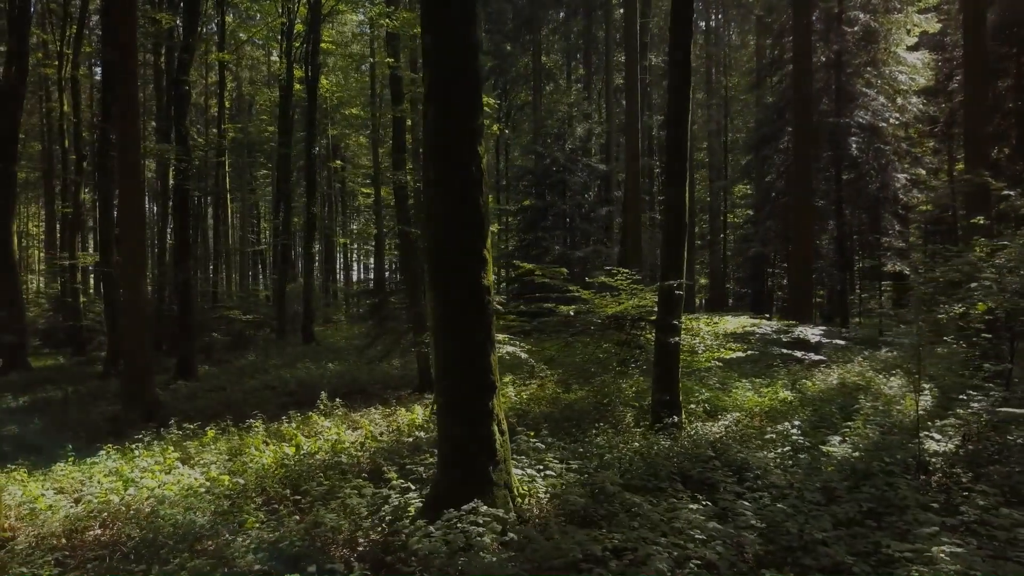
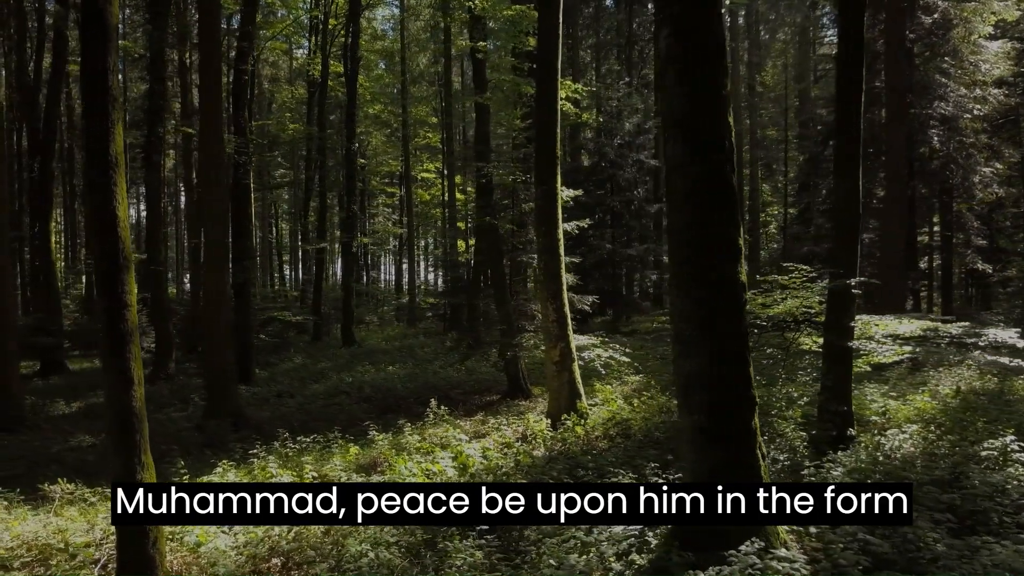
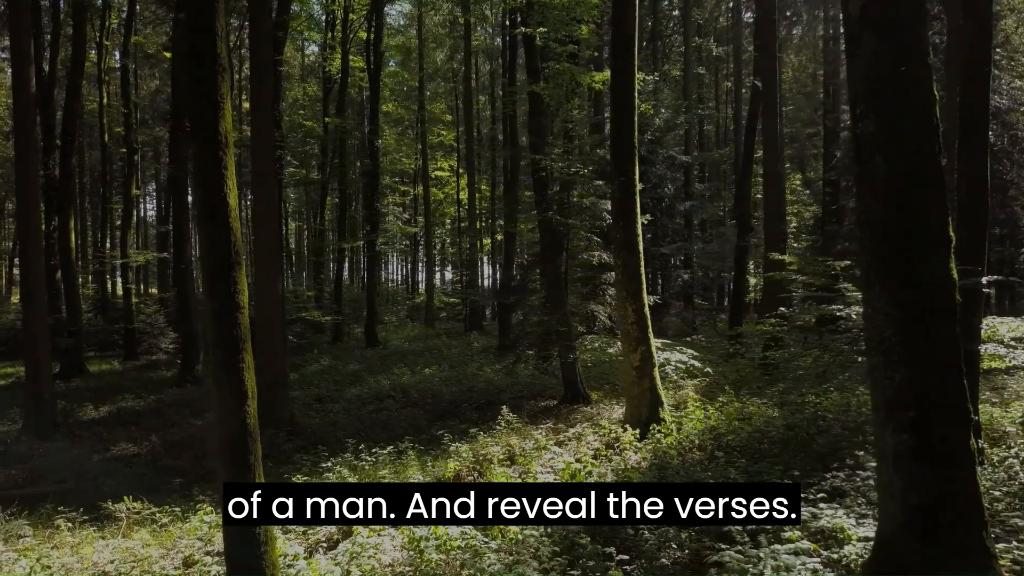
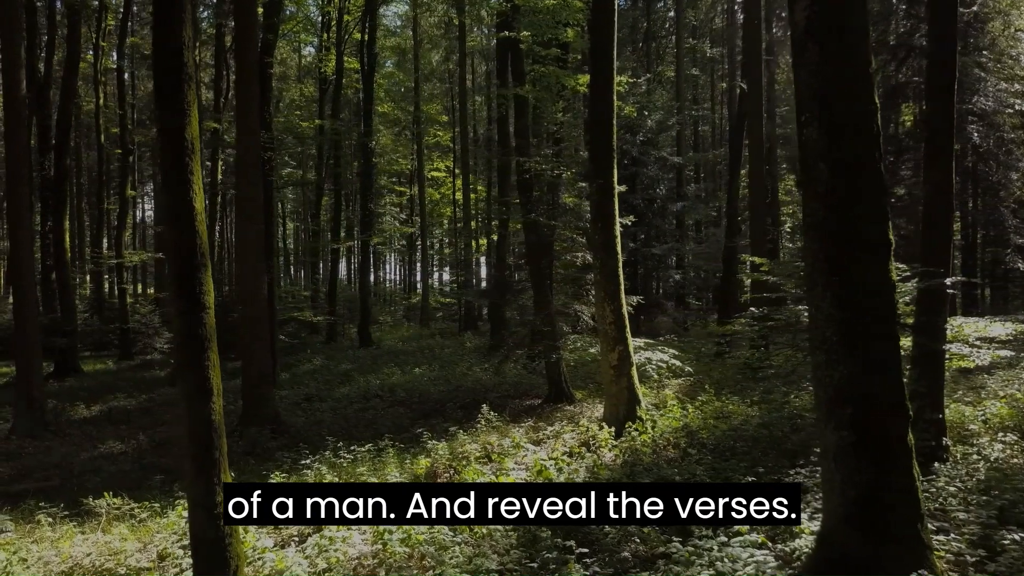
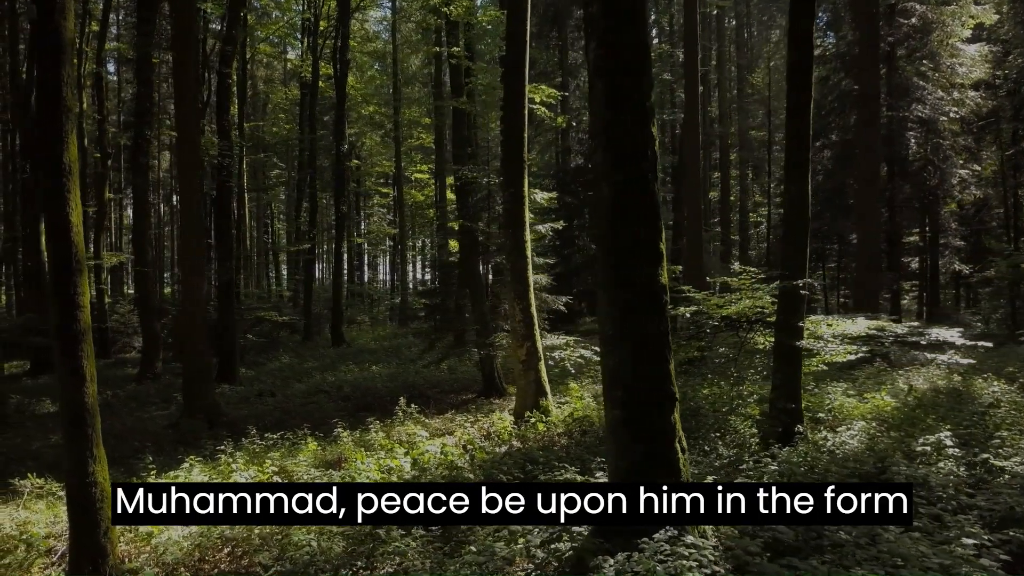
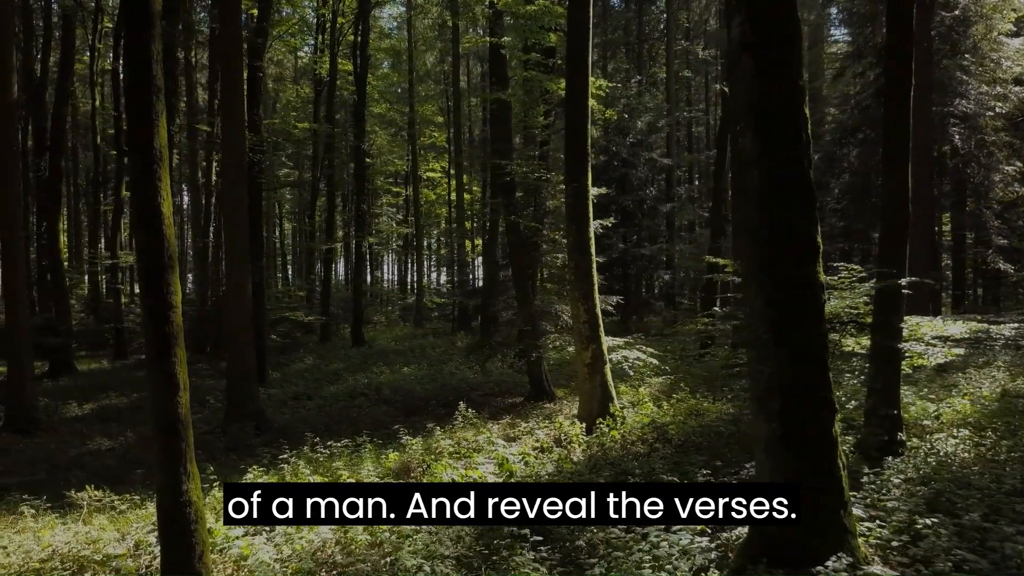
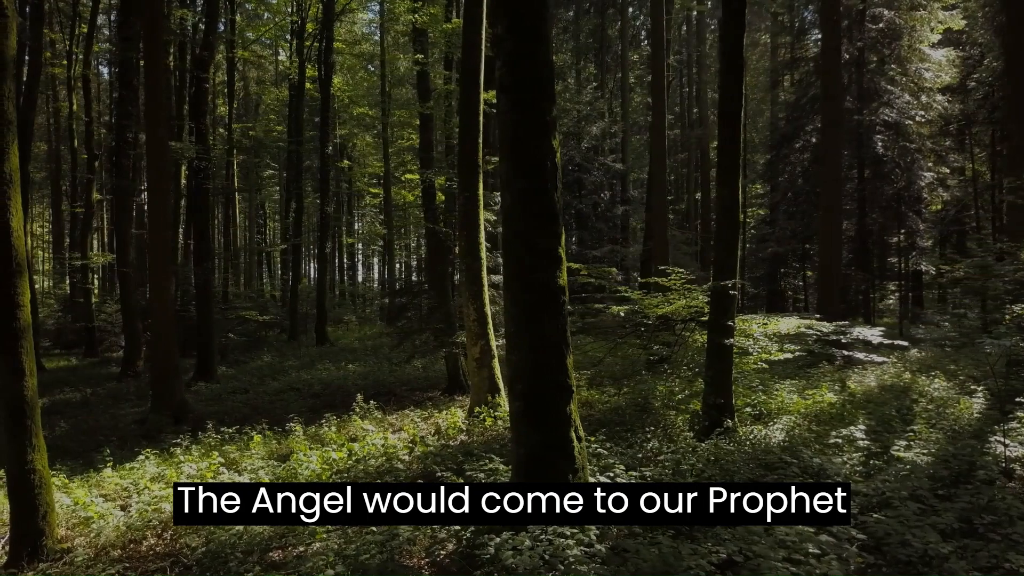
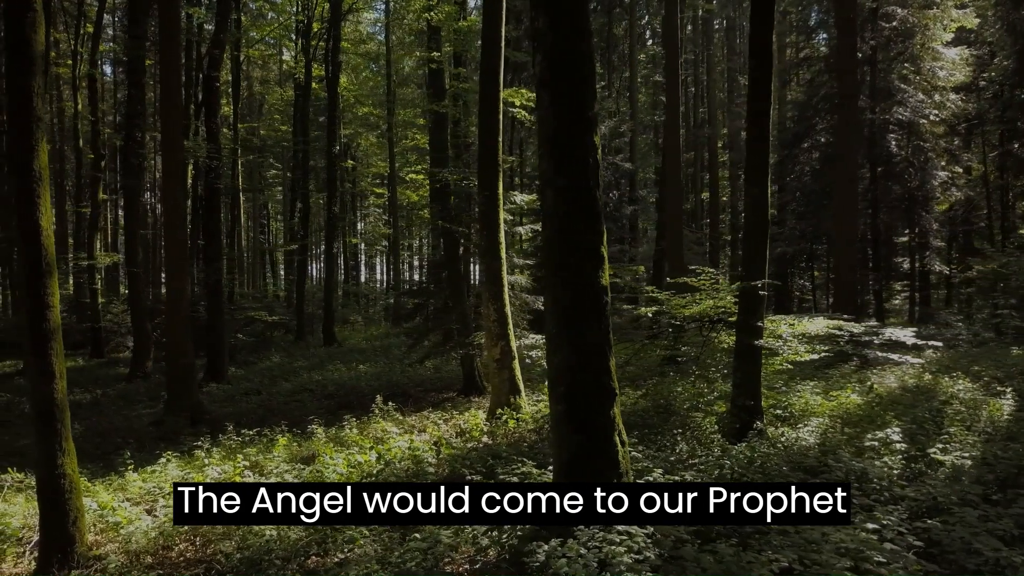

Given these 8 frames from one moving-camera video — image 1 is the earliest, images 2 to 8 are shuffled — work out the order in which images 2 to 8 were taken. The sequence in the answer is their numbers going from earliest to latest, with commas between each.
7, 8, 5, 2, 6, 4, 3
